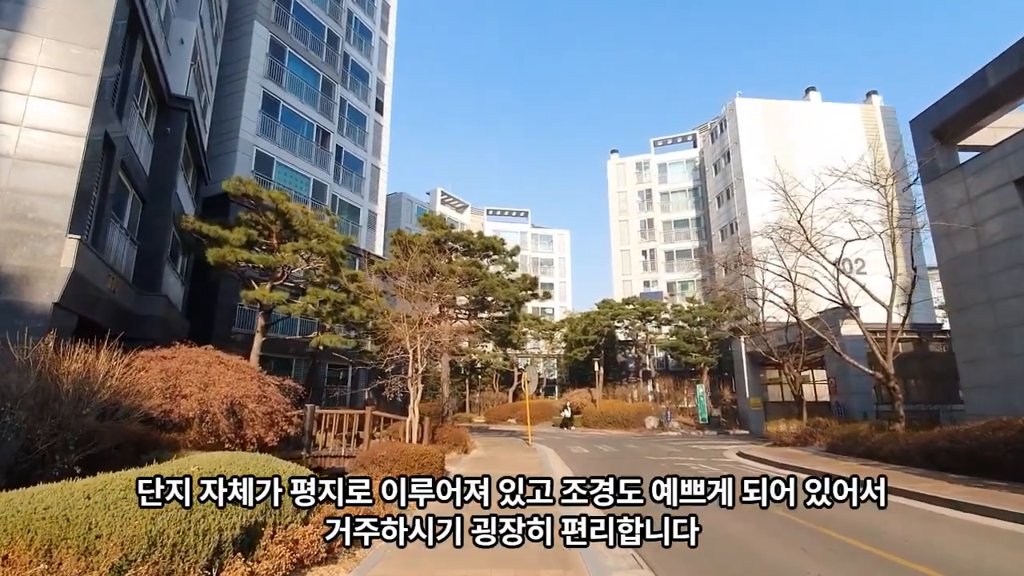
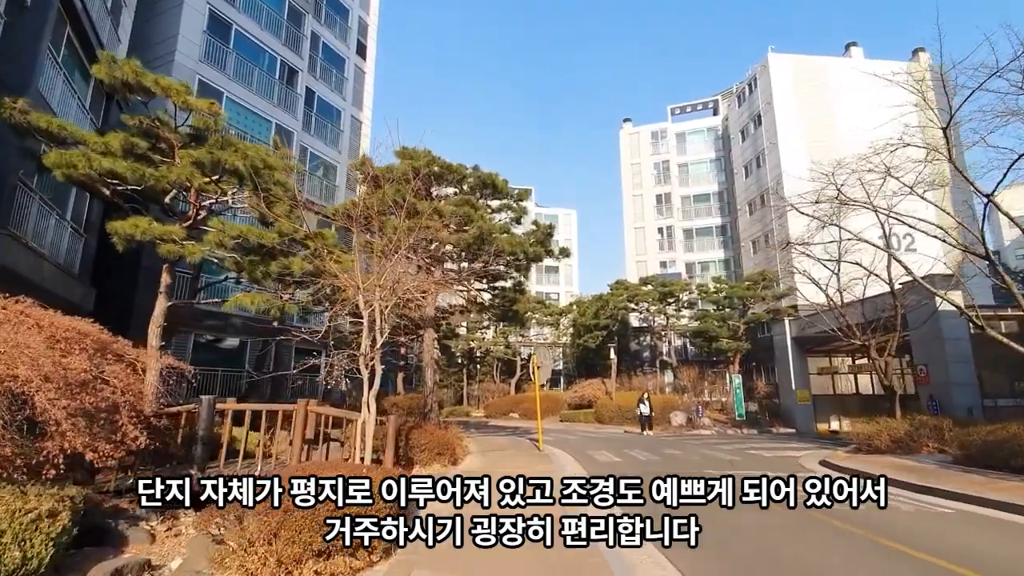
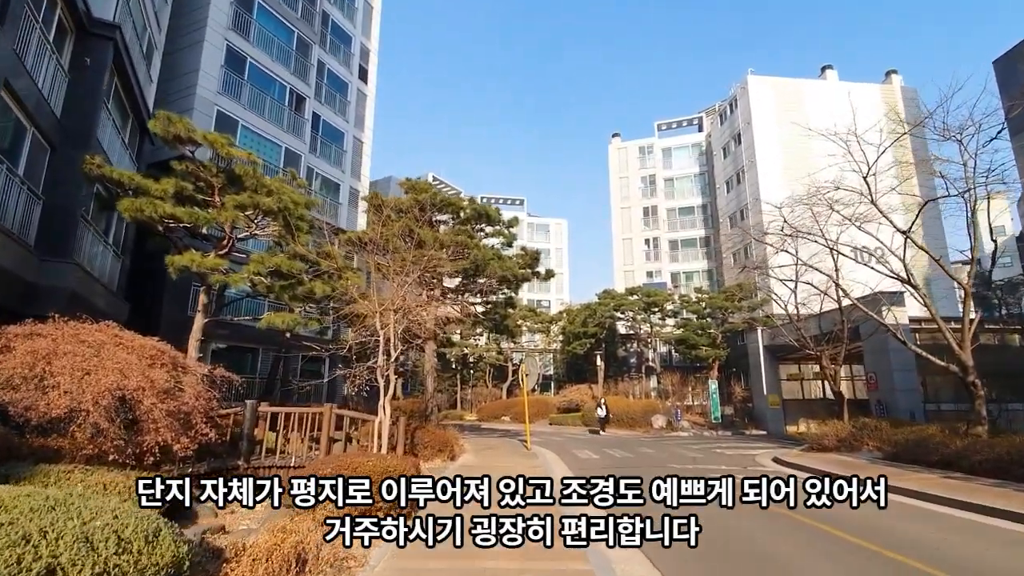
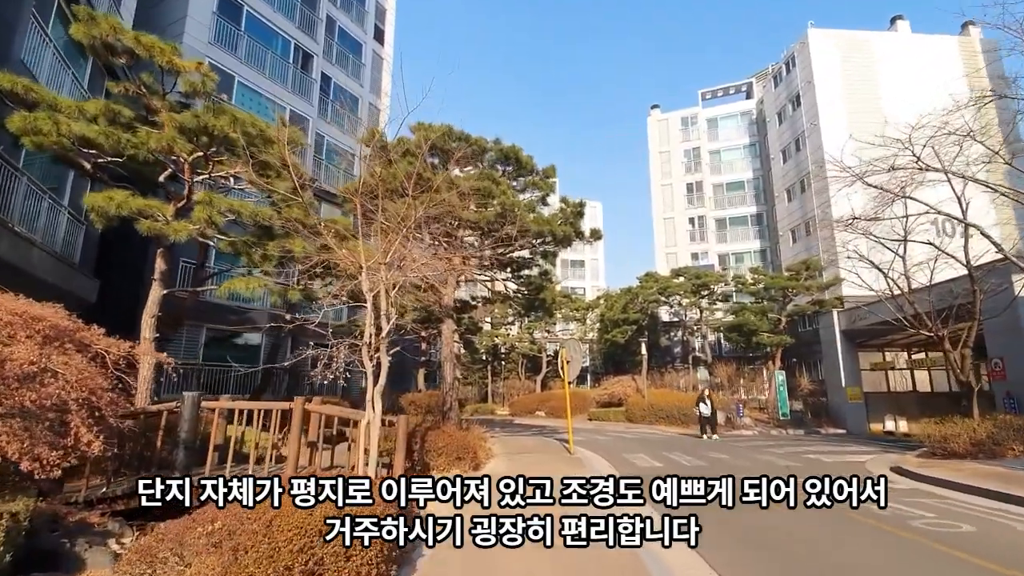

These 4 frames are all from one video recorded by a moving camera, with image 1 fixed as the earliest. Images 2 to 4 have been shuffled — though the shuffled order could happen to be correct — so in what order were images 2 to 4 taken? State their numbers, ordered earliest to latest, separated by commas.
3, 2, 4
